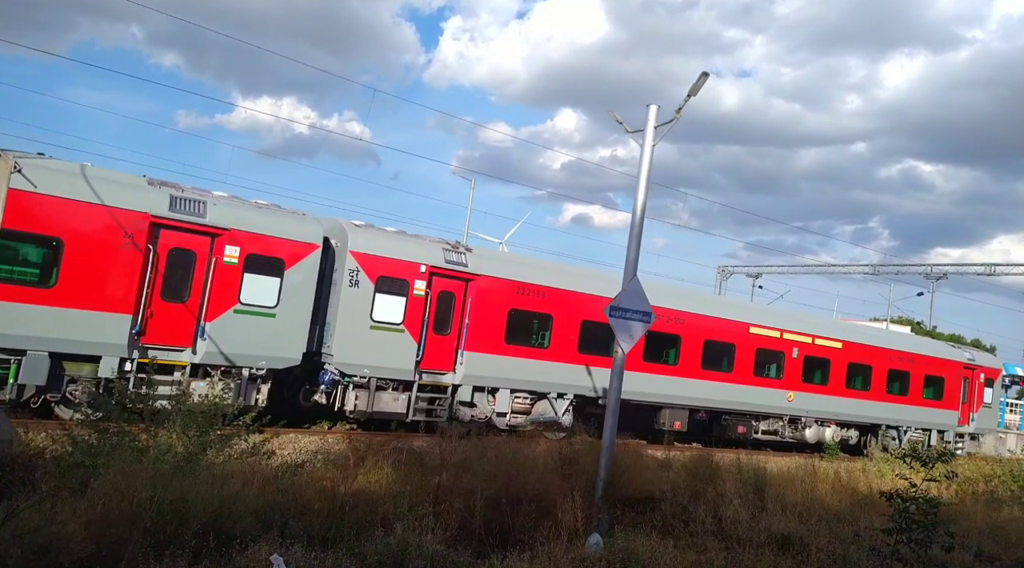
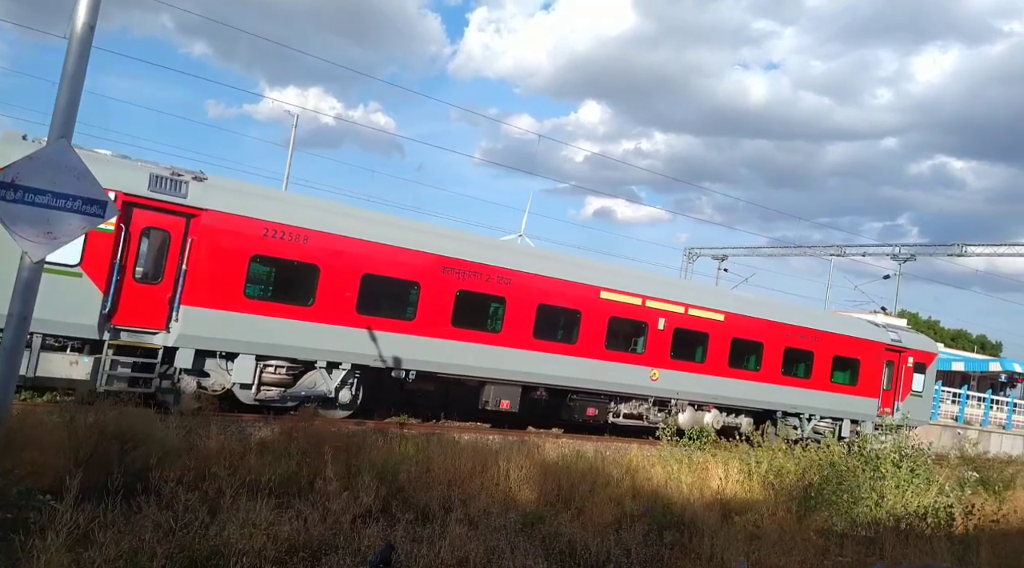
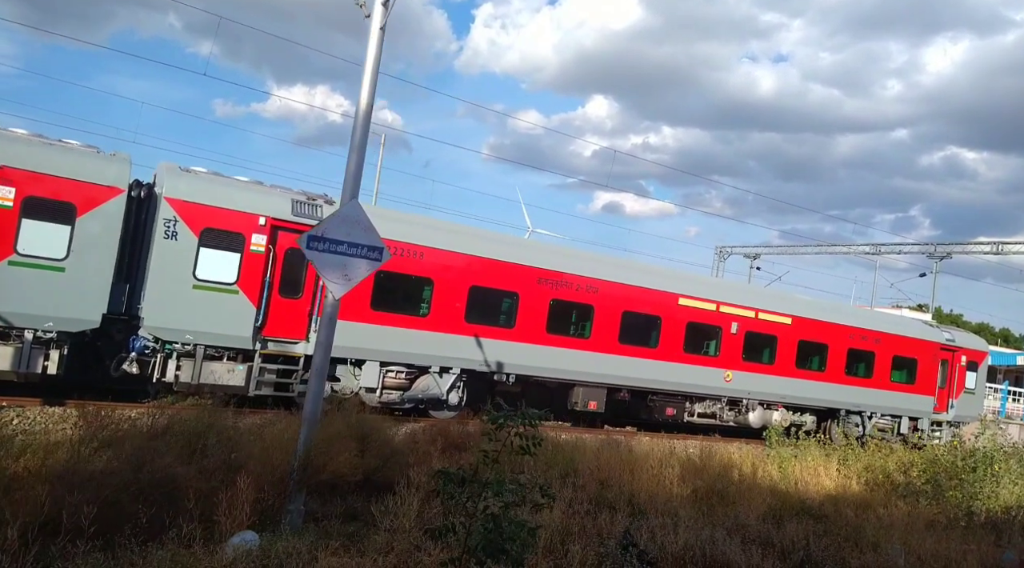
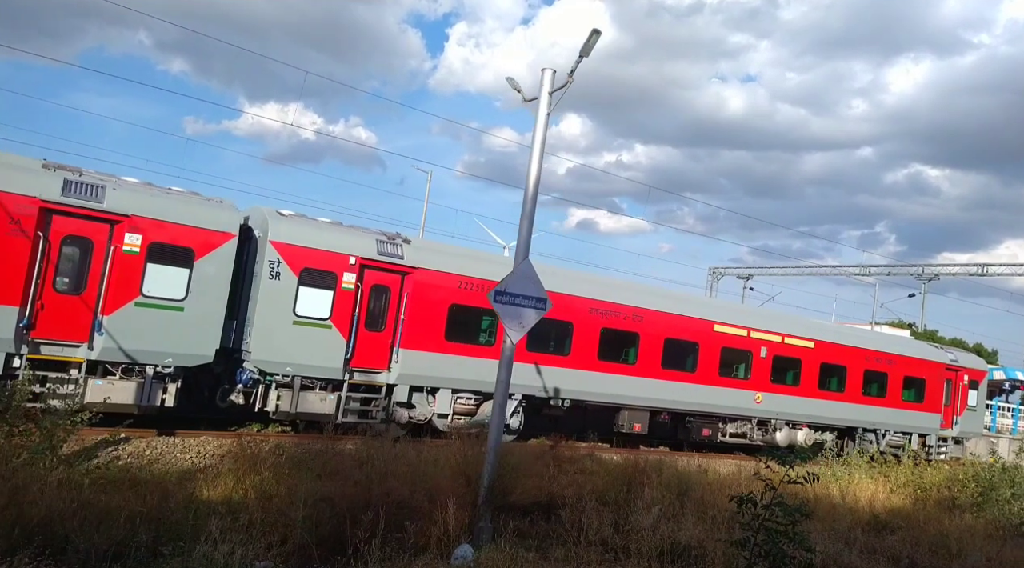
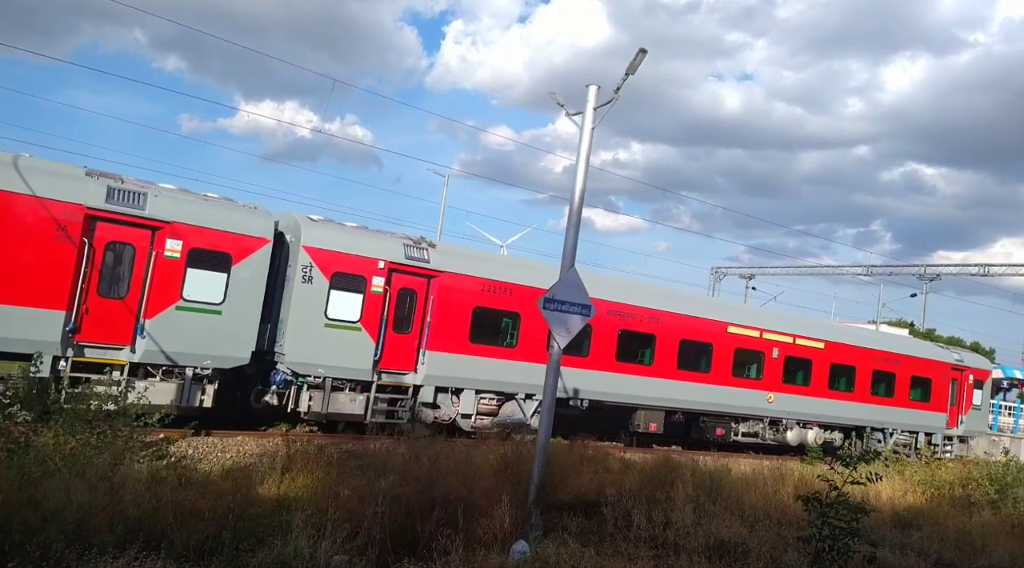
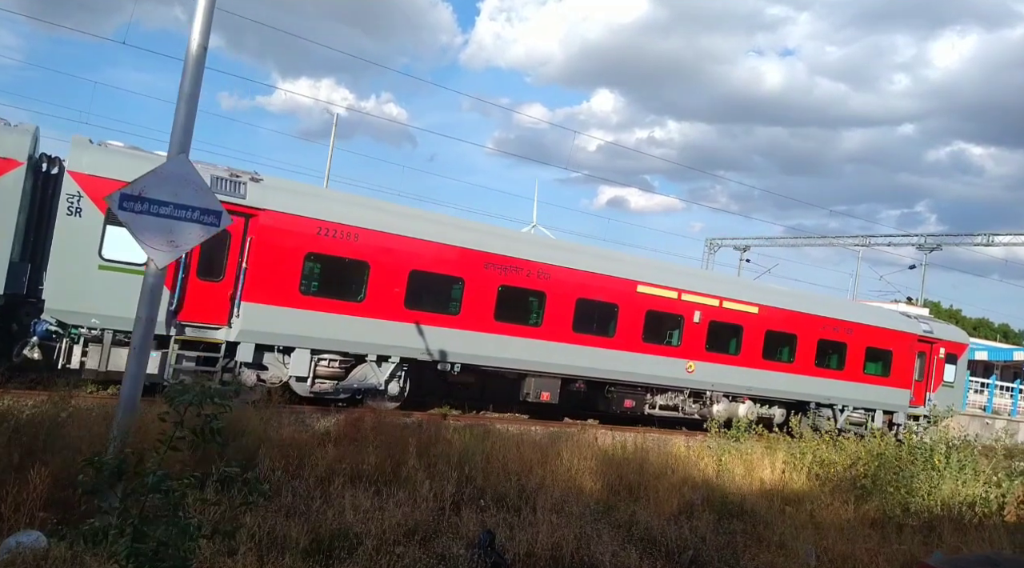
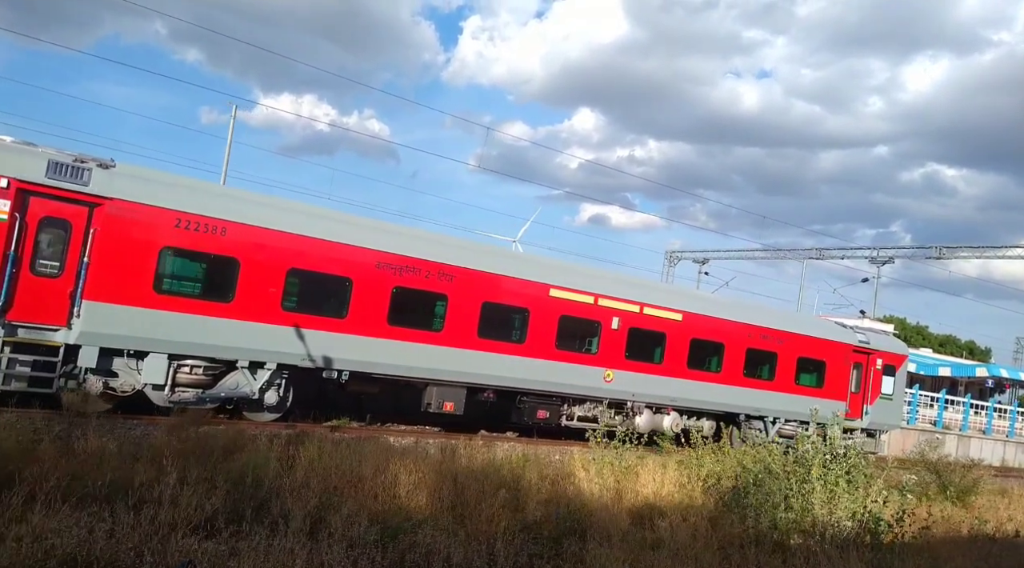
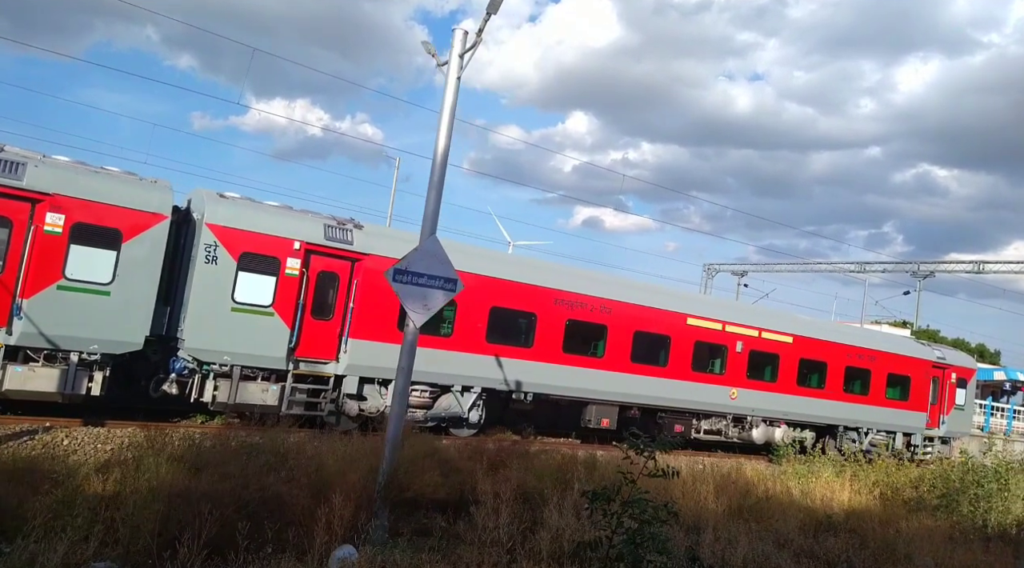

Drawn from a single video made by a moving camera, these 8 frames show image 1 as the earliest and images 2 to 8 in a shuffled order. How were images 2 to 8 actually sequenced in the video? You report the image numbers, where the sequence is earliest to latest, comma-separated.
5, 4, 8, 3, 6, 2, 7
